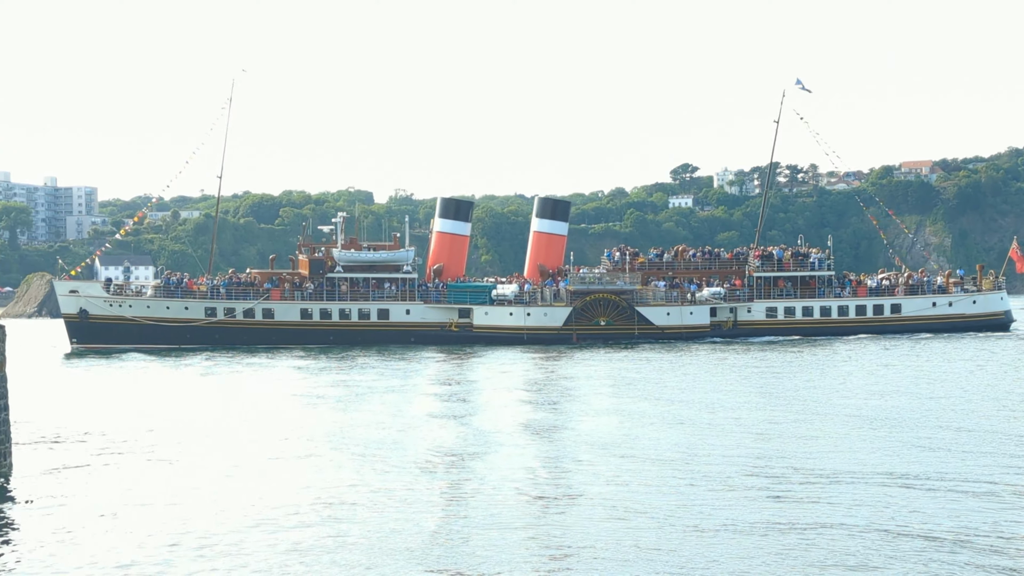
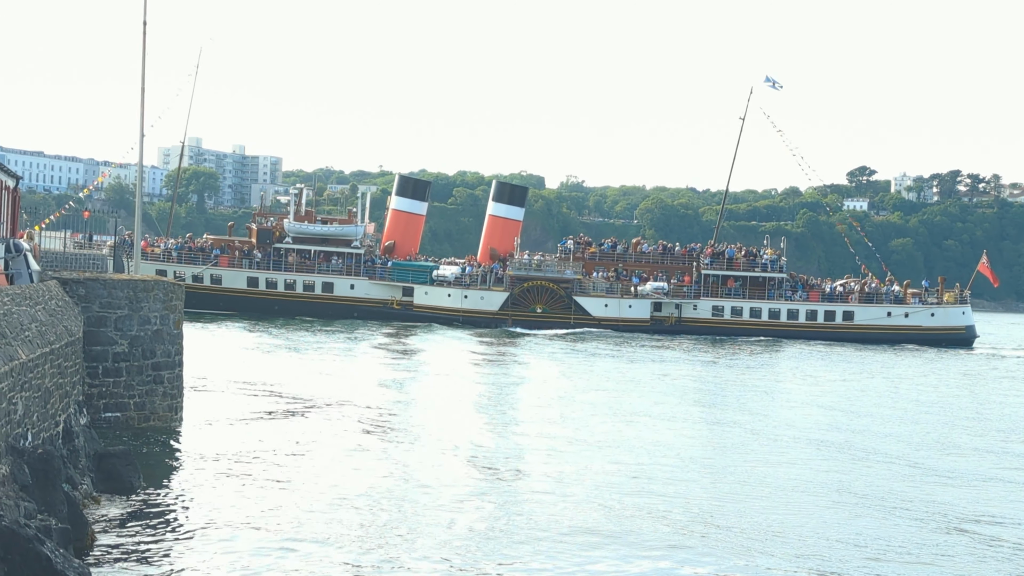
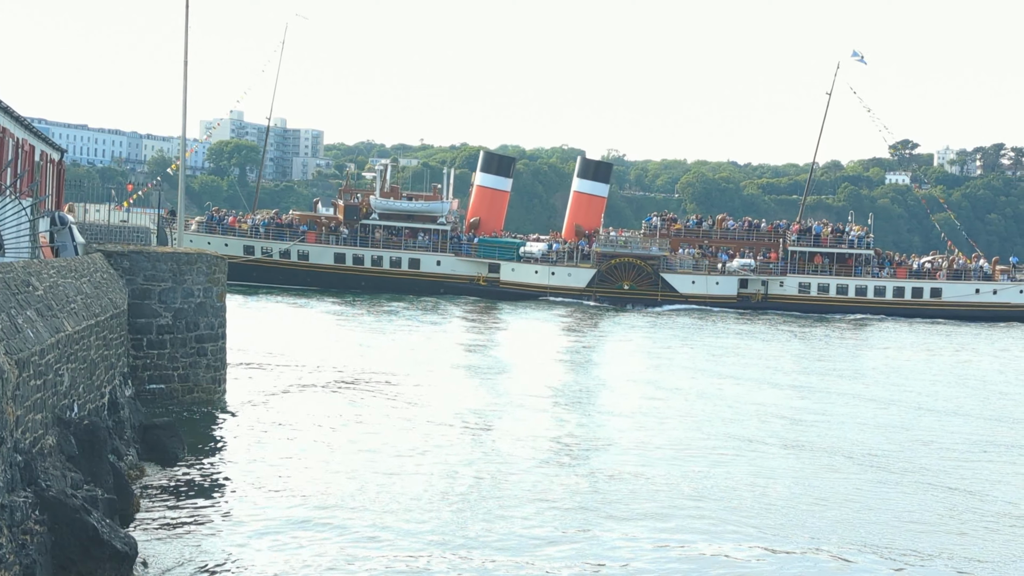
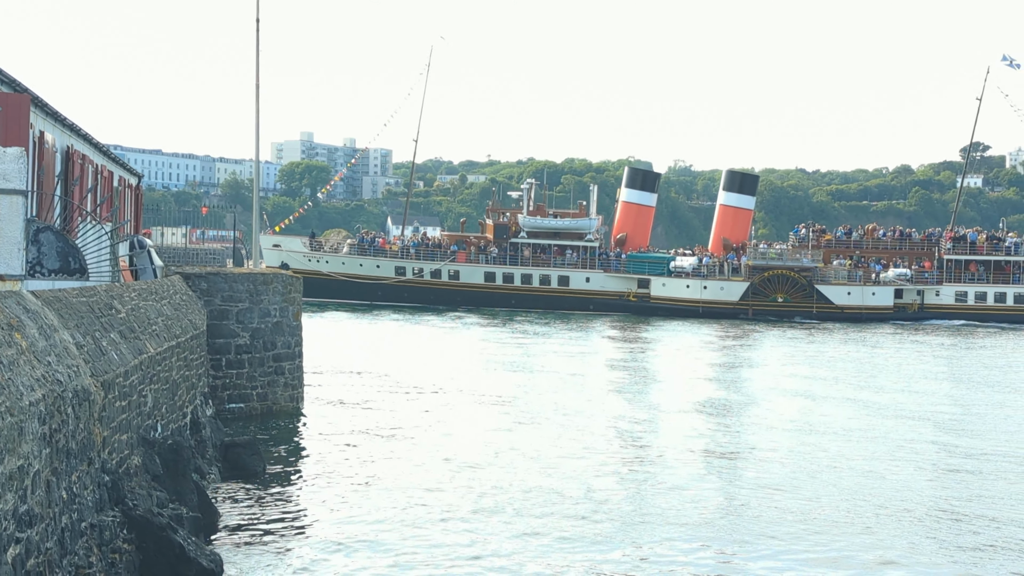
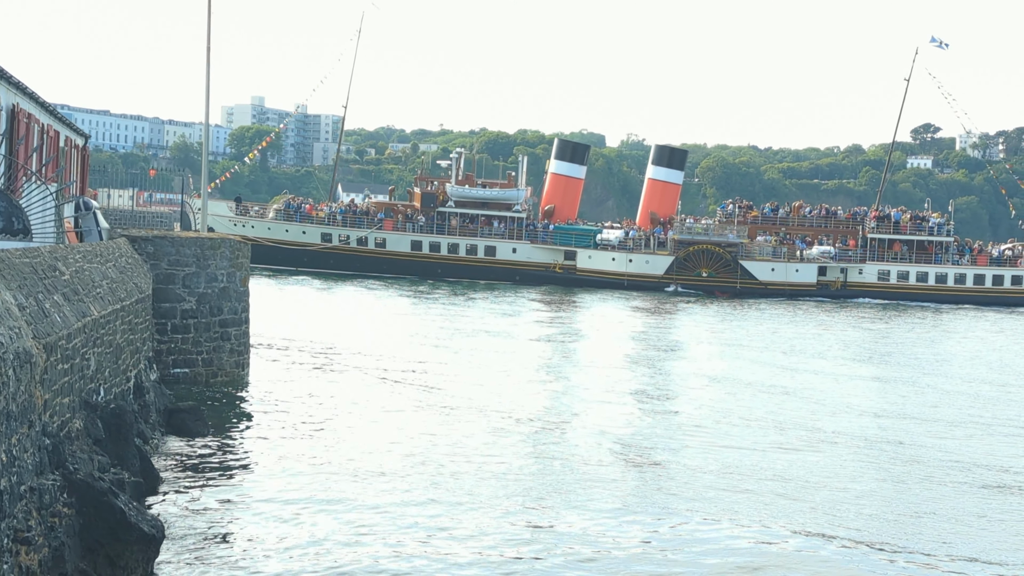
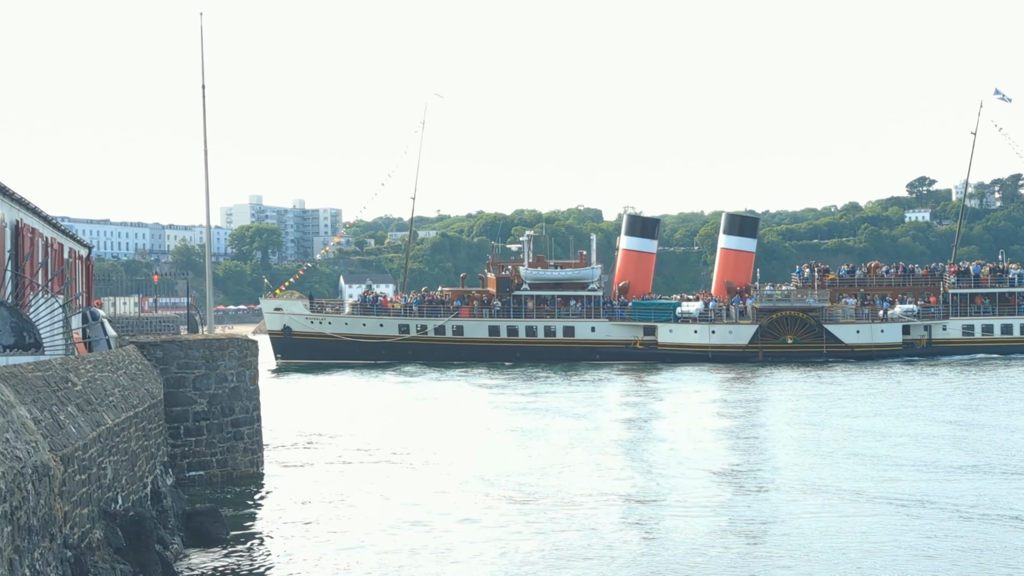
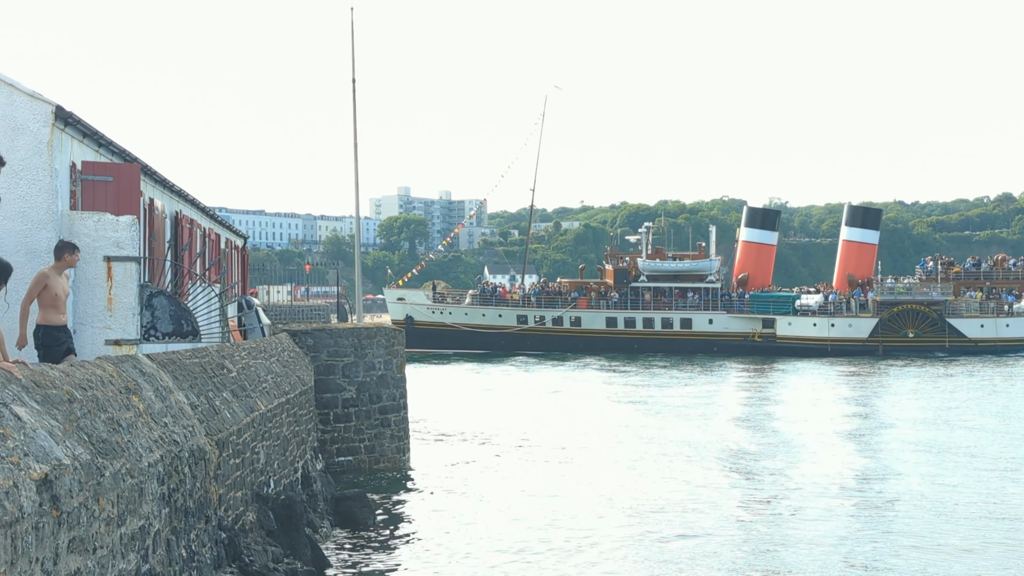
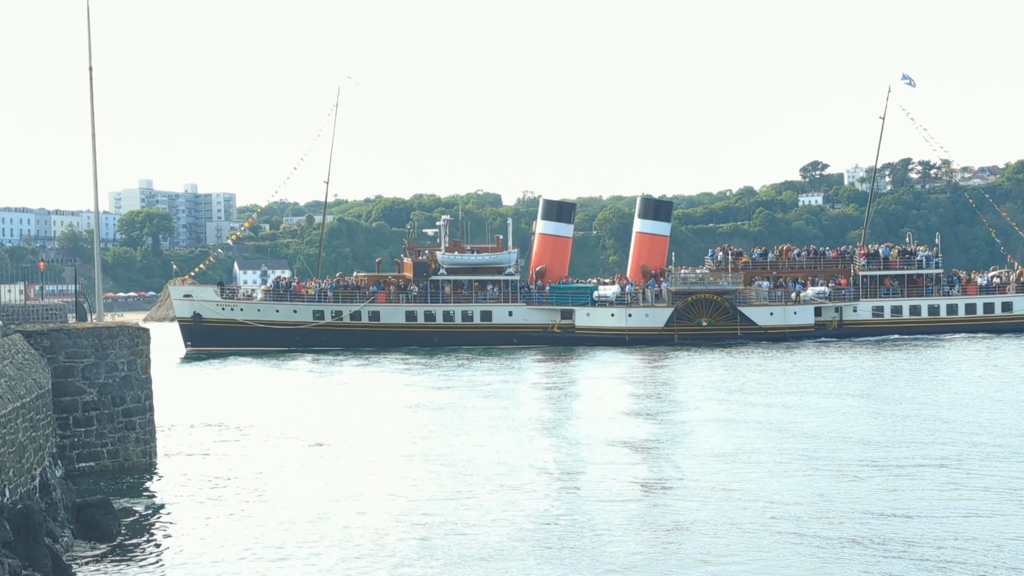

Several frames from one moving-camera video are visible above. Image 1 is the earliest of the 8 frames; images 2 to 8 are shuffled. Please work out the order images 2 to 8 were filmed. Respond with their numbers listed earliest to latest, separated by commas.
8, 6, 7, 4, 5, 3, 2
